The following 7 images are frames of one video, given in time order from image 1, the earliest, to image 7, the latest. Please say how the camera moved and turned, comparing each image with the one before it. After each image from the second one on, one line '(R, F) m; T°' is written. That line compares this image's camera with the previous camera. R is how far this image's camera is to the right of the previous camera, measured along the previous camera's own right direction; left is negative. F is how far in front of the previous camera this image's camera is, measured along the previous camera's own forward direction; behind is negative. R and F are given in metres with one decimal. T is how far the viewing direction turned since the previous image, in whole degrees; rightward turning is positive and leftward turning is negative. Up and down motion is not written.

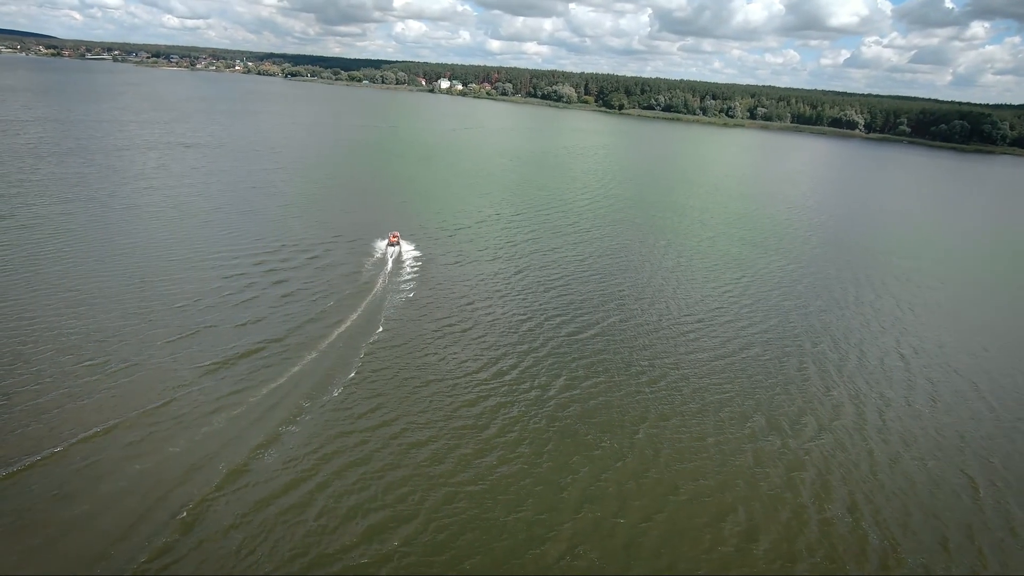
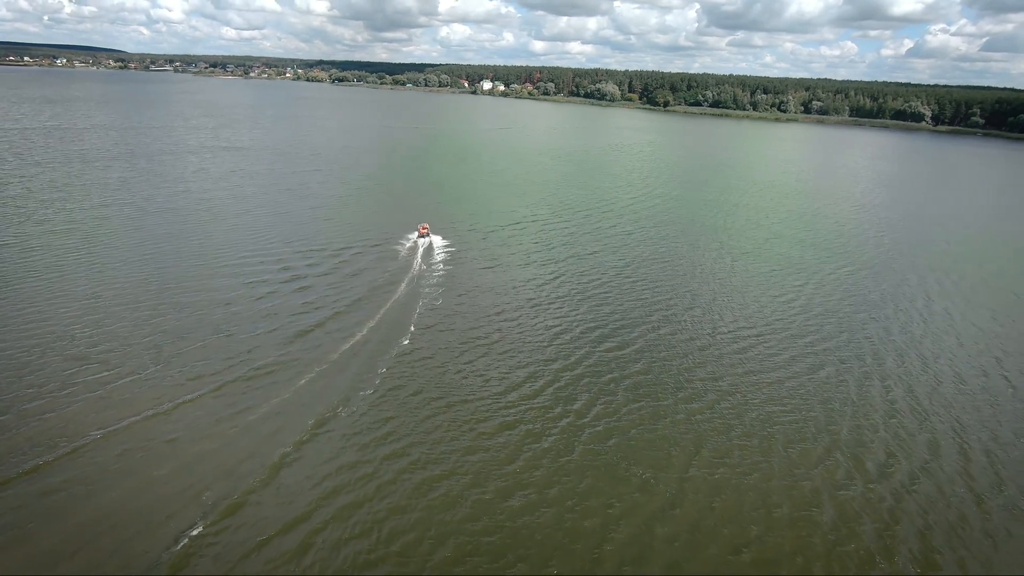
(+0.4, +2.7) m; -5°
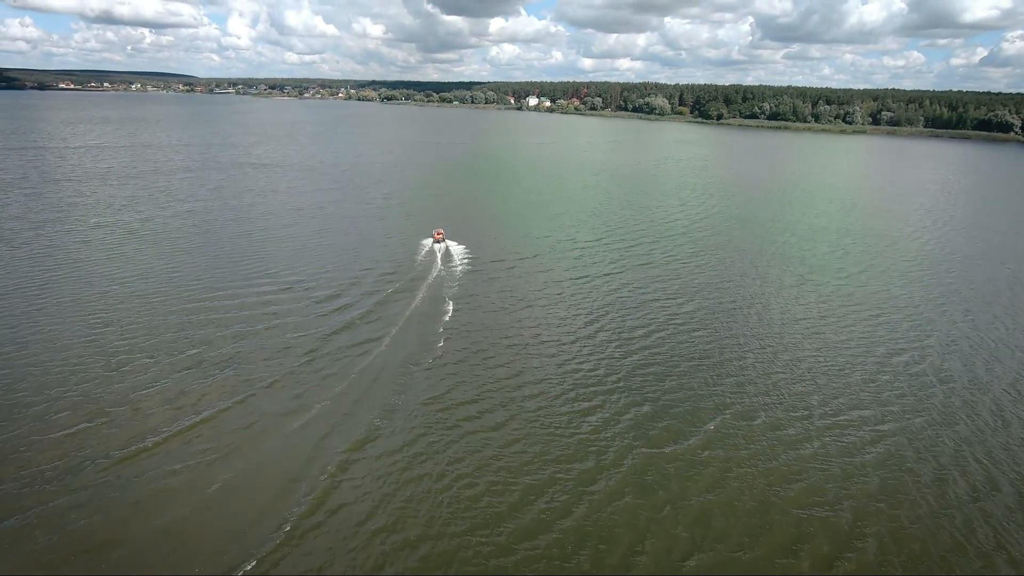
(+0.8, +7.3) m; -5°
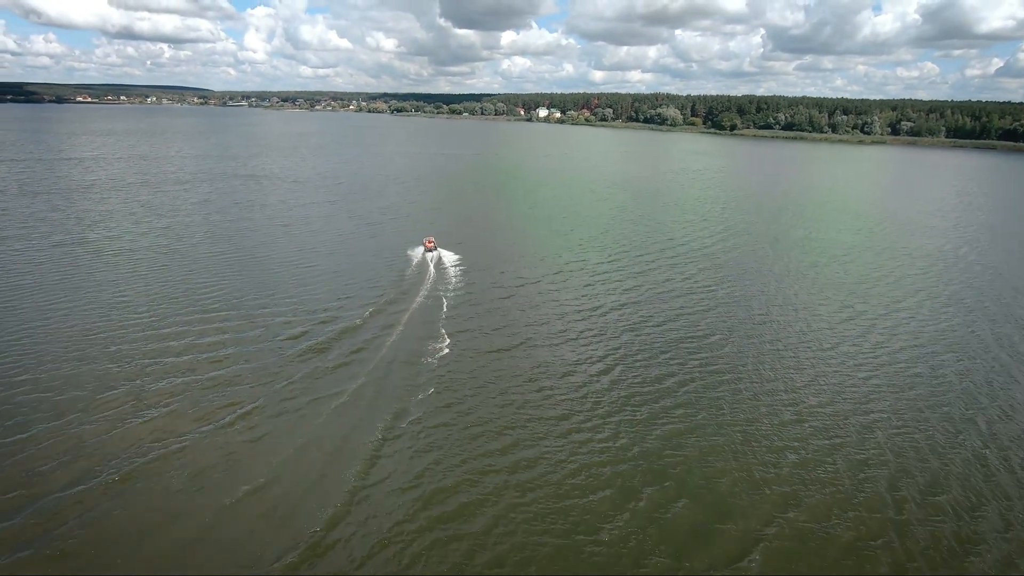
(+0.5, +4.5) m; -1°
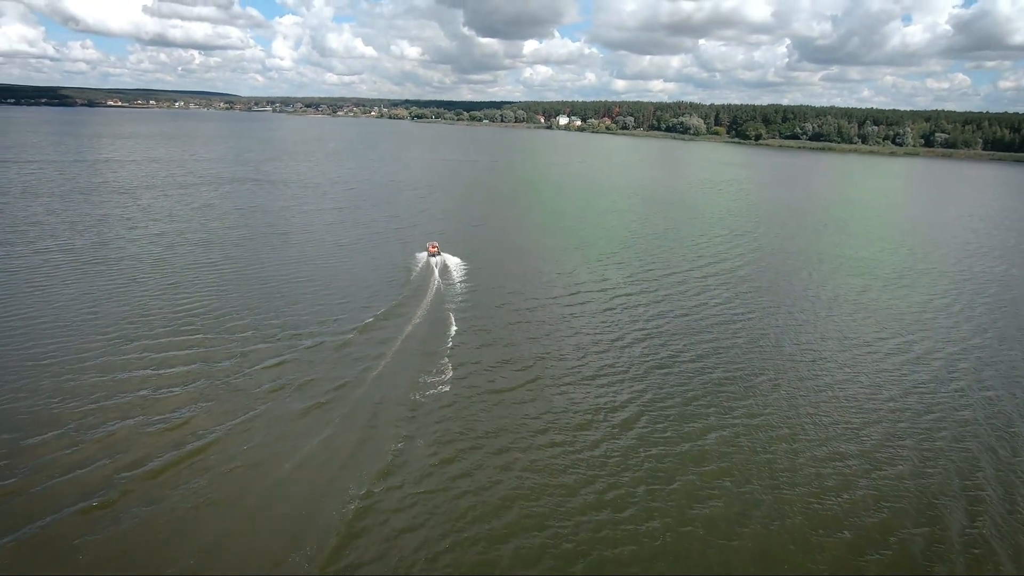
(+0.3, +3.4) m; -2°
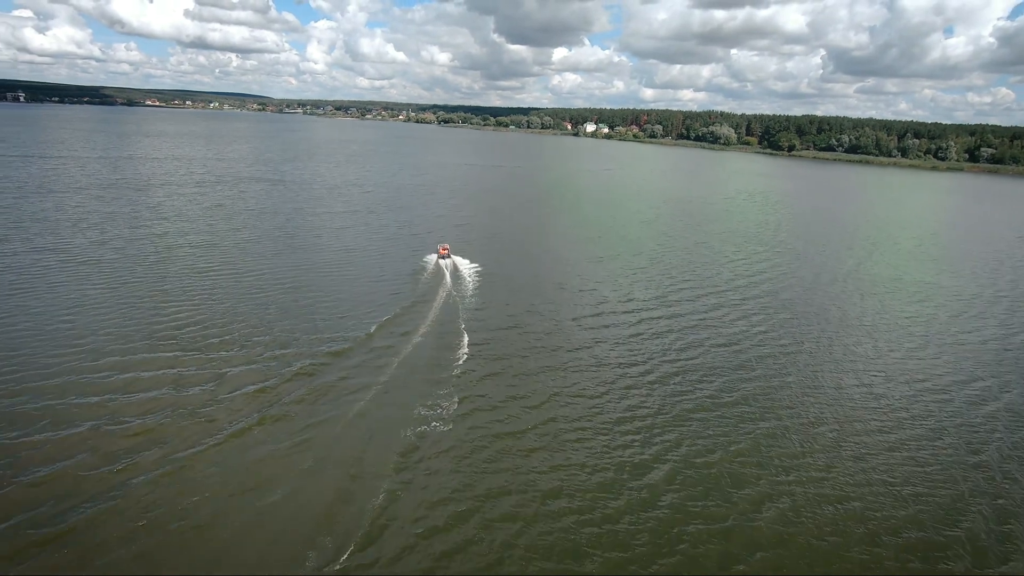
(+0.3, +2.9) m; -2°
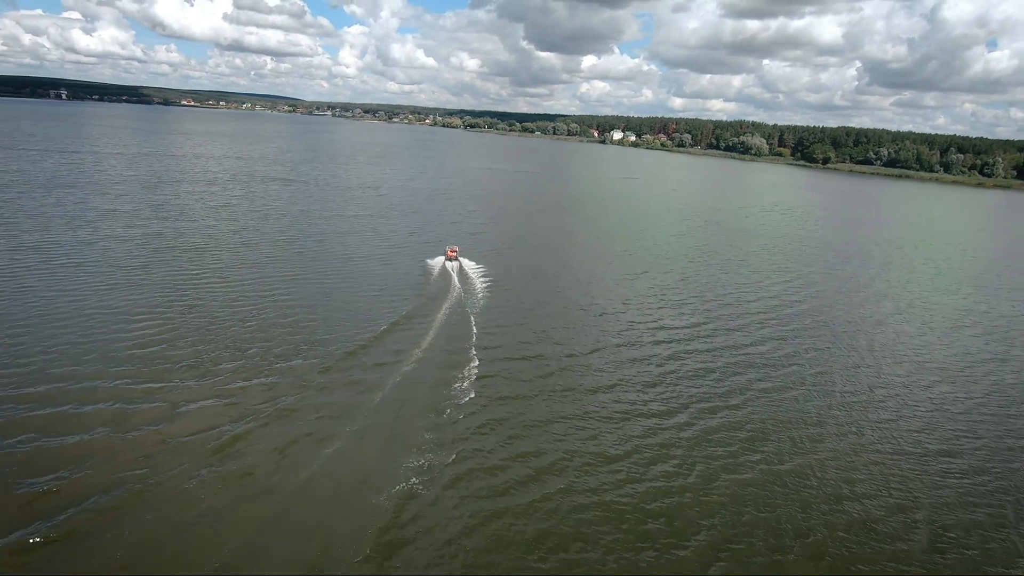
(+0.3, +3.5) m; -2°
